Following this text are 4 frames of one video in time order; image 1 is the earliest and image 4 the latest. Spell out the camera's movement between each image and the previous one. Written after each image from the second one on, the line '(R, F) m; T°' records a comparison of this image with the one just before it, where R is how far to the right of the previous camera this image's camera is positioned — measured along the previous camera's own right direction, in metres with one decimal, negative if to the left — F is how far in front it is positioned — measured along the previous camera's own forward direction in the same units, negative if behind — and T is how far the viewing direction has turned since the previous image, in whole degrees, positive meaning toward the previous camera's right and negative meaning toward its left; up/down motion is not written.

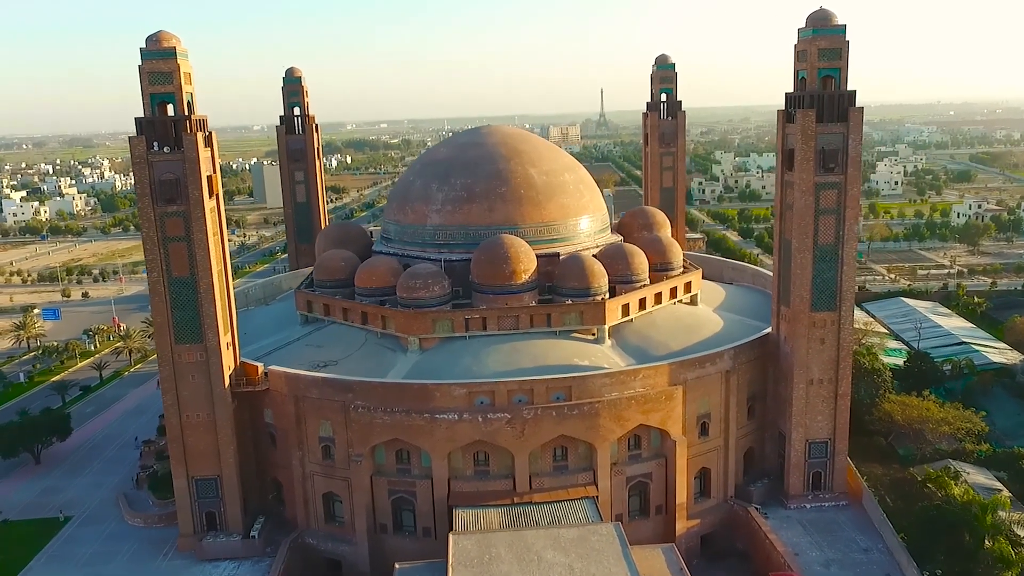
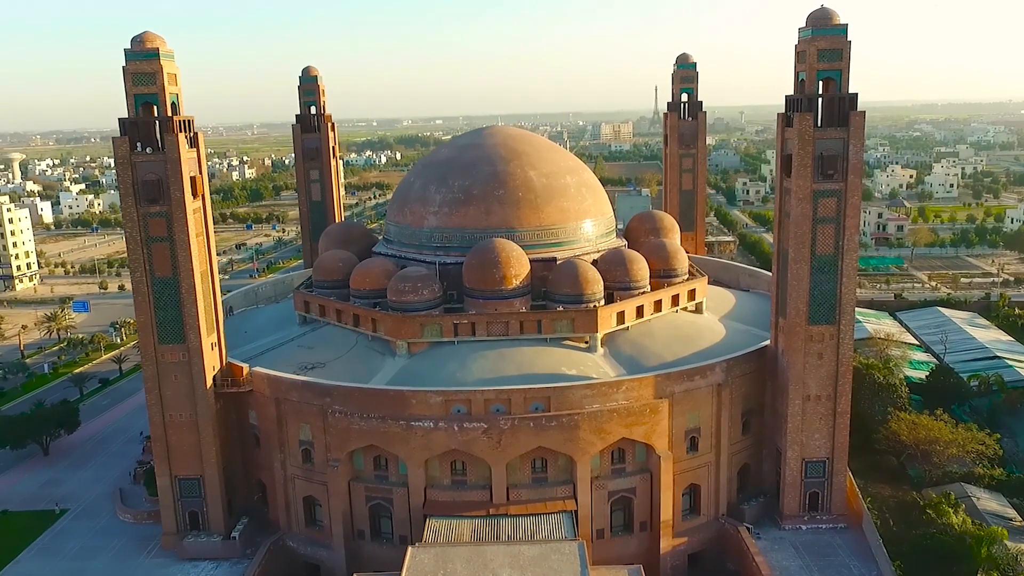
(+1.4, +0.5) m; -4°
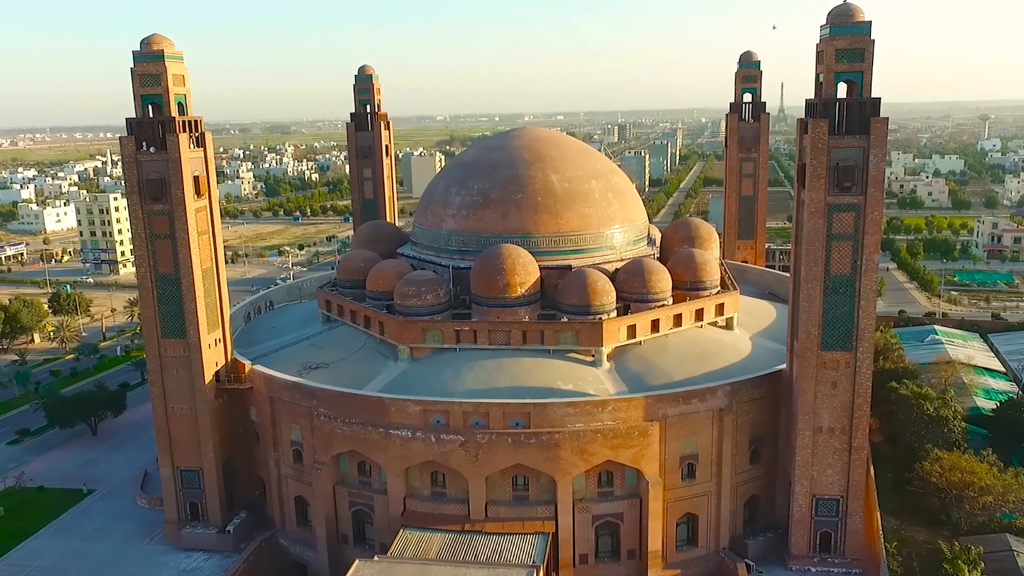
(+2.5, +0.8) m; -8°
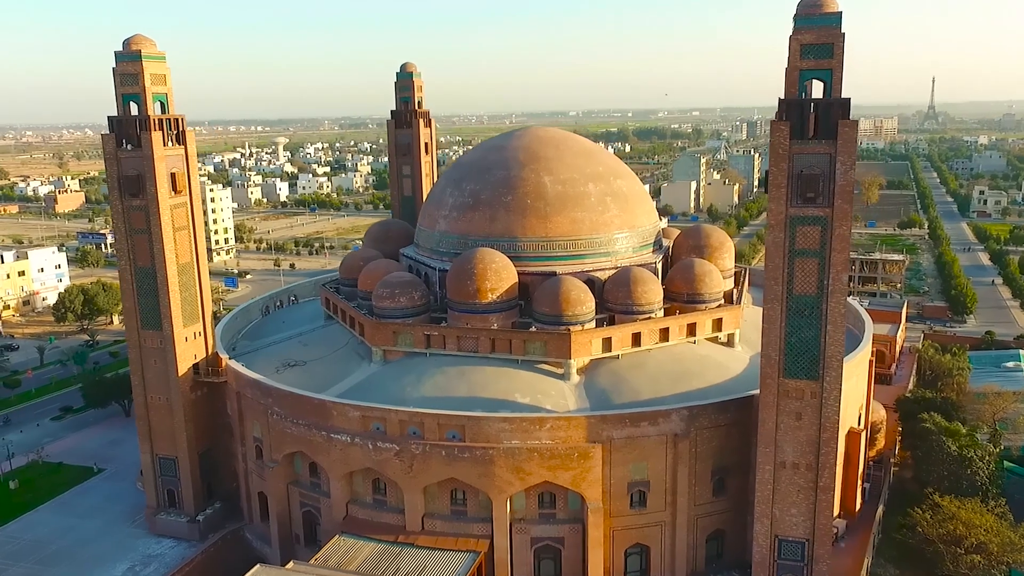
(+3.4, +0.9) m; -9°
